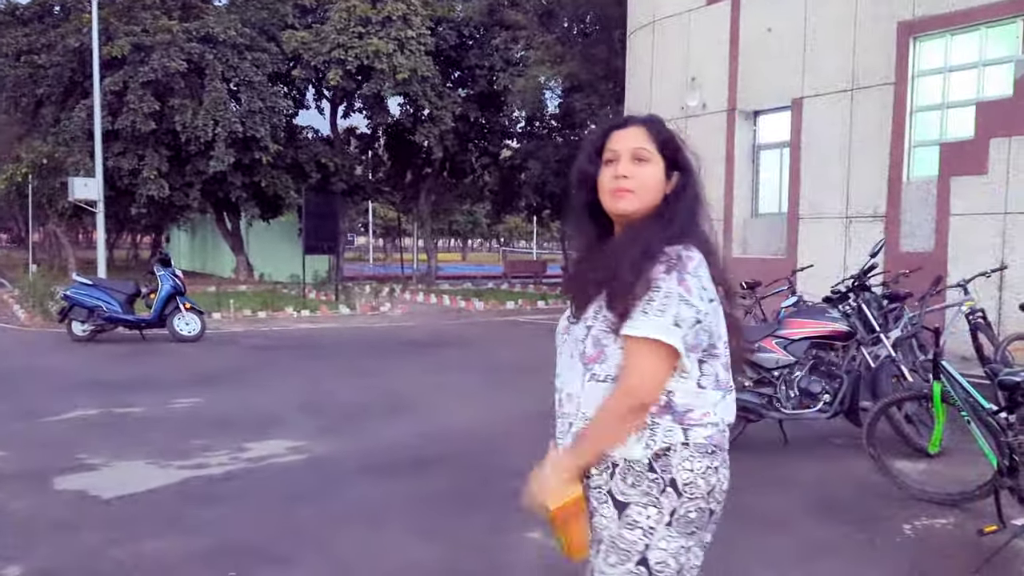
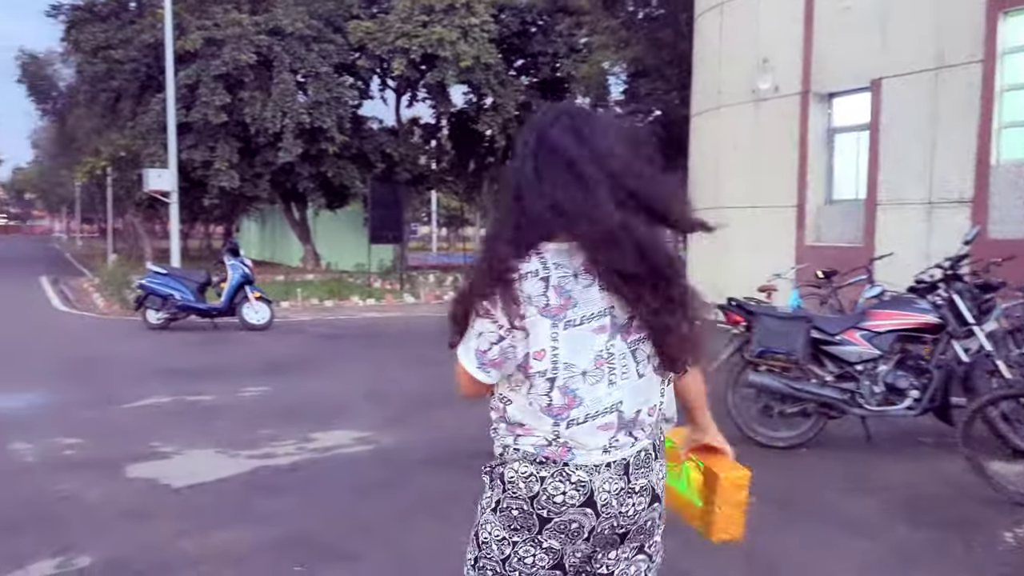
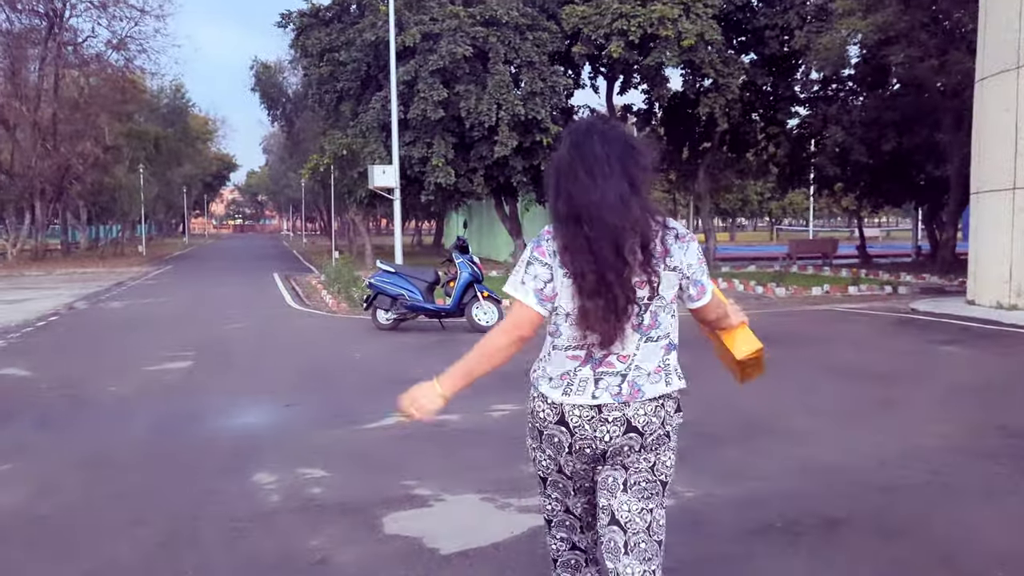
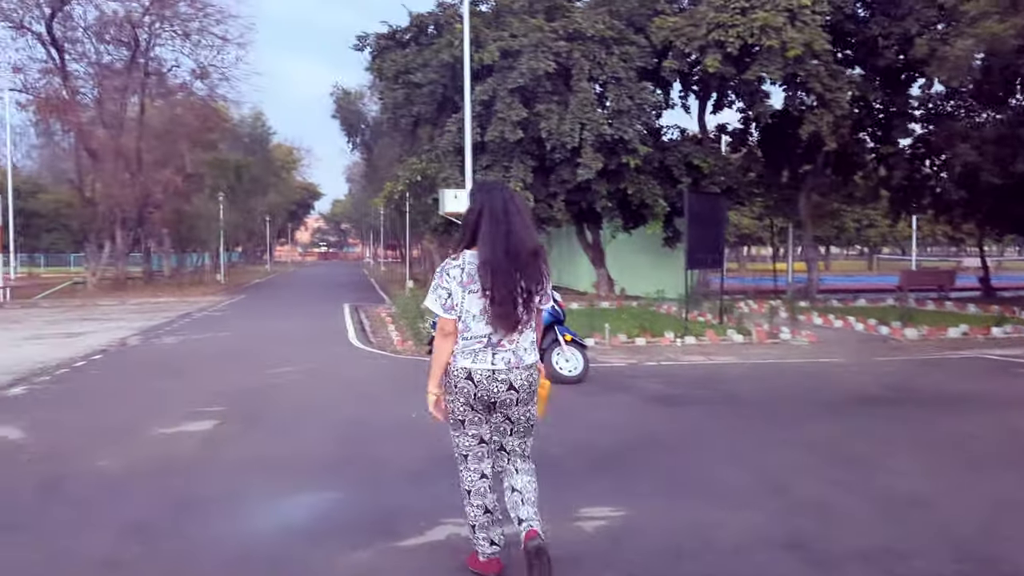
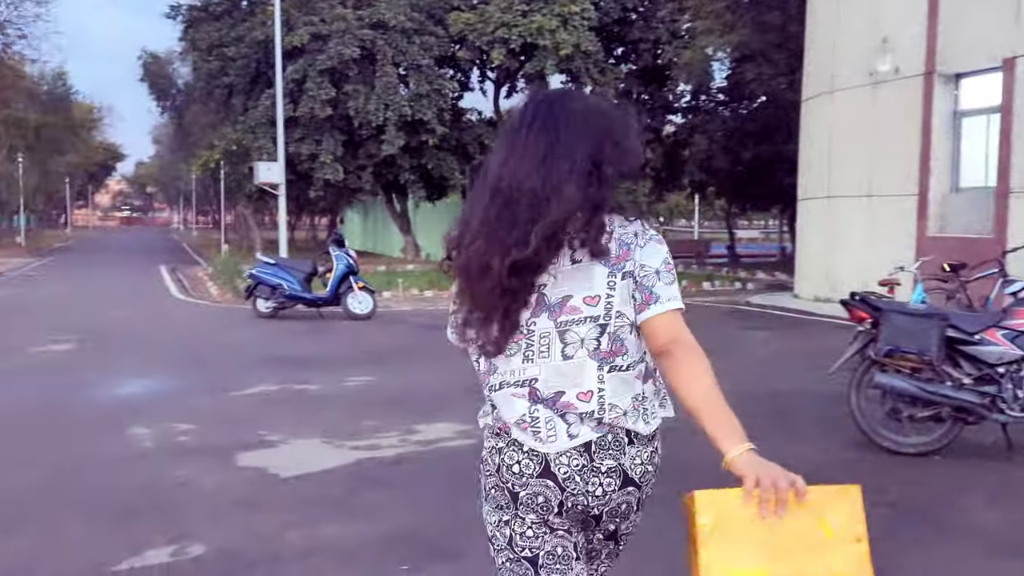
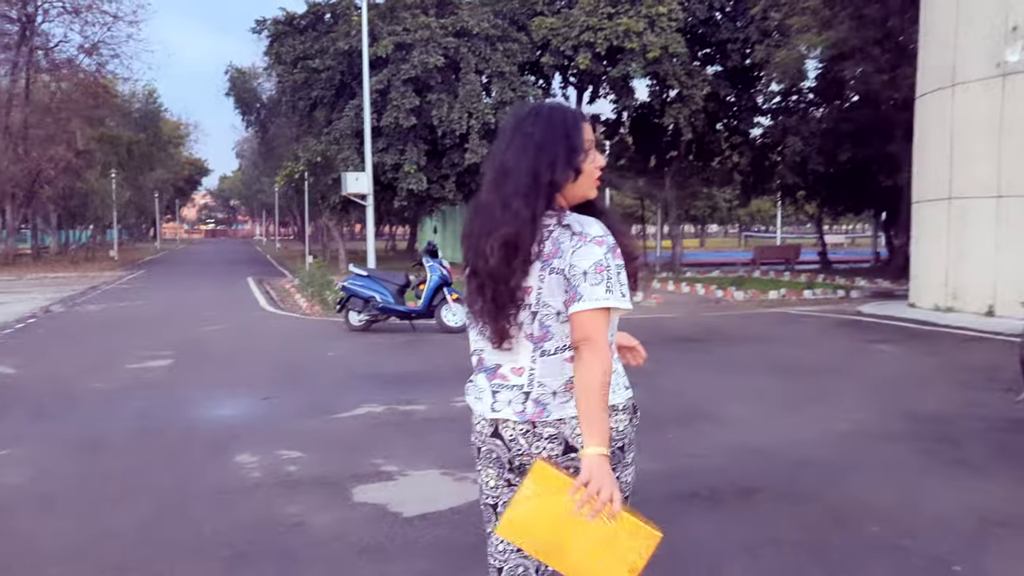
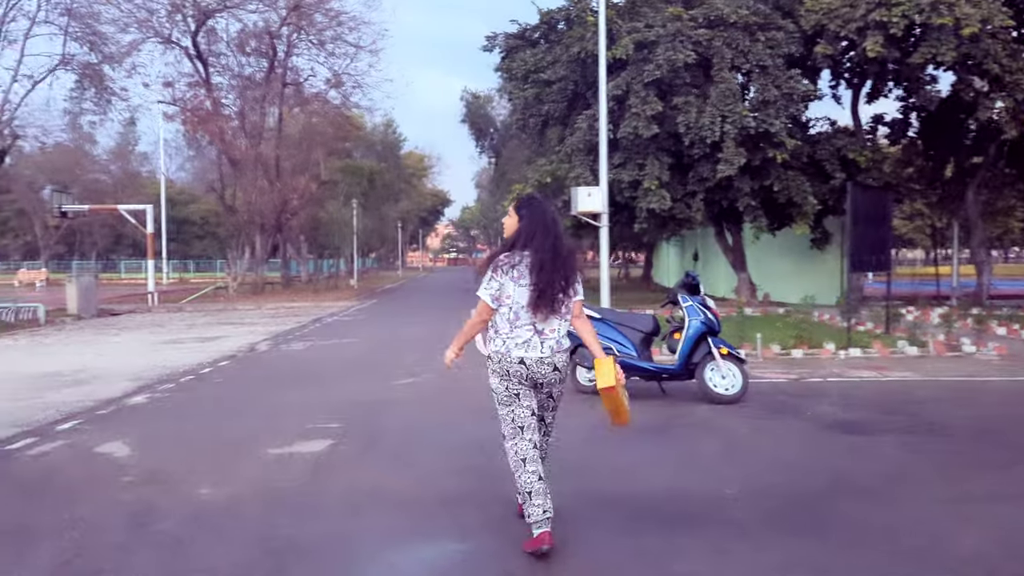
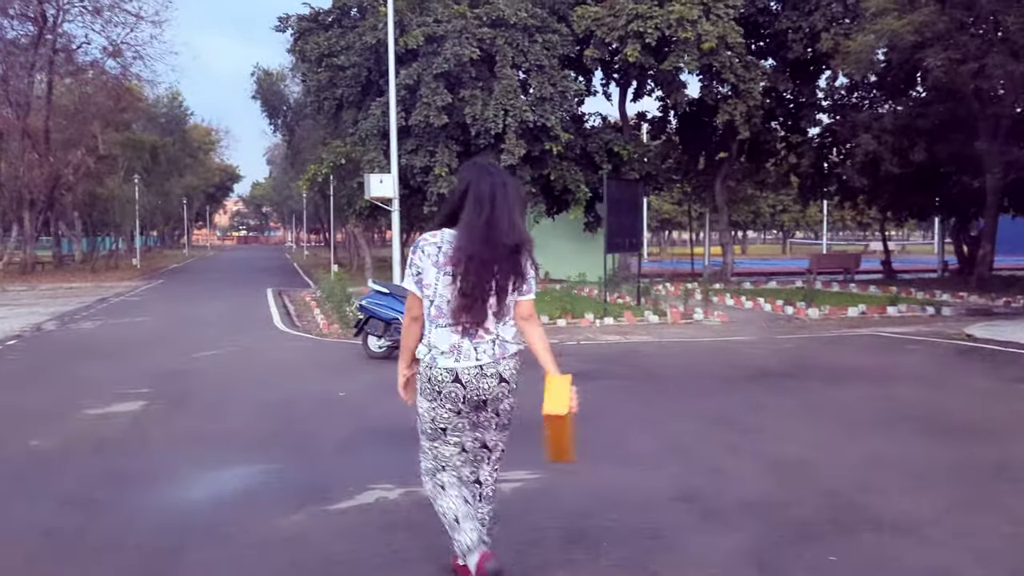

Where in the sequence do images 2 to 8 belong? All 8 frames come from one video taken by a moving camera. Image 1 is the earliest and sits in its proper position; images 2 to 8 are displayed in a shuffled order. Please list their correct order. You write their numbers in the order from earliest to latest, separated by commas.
2, 5, 6, 3, 8, 4, 7
